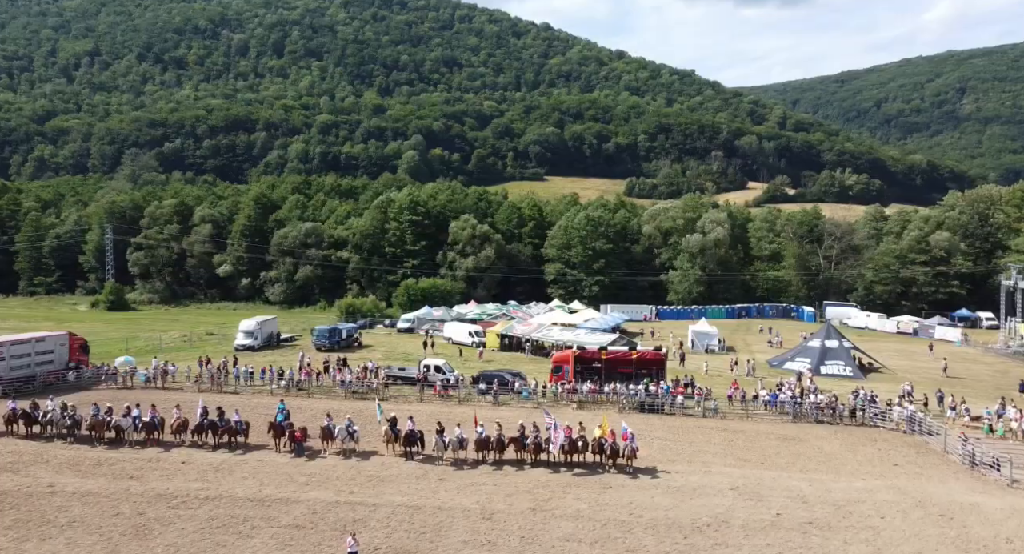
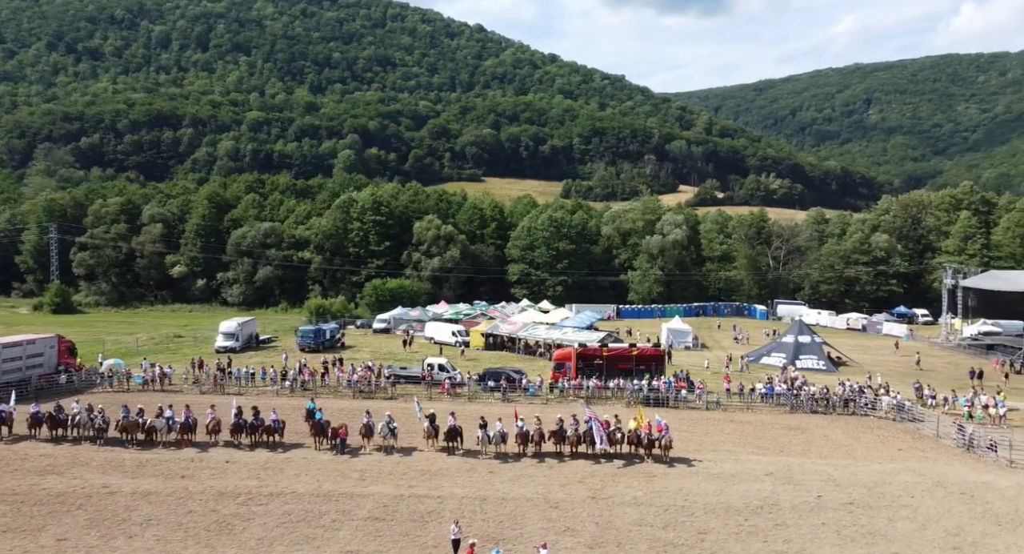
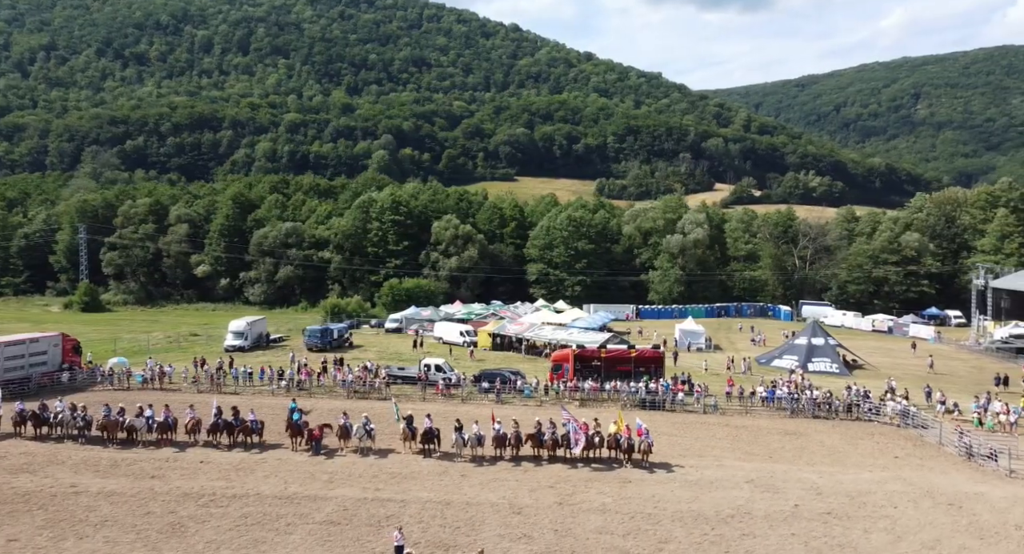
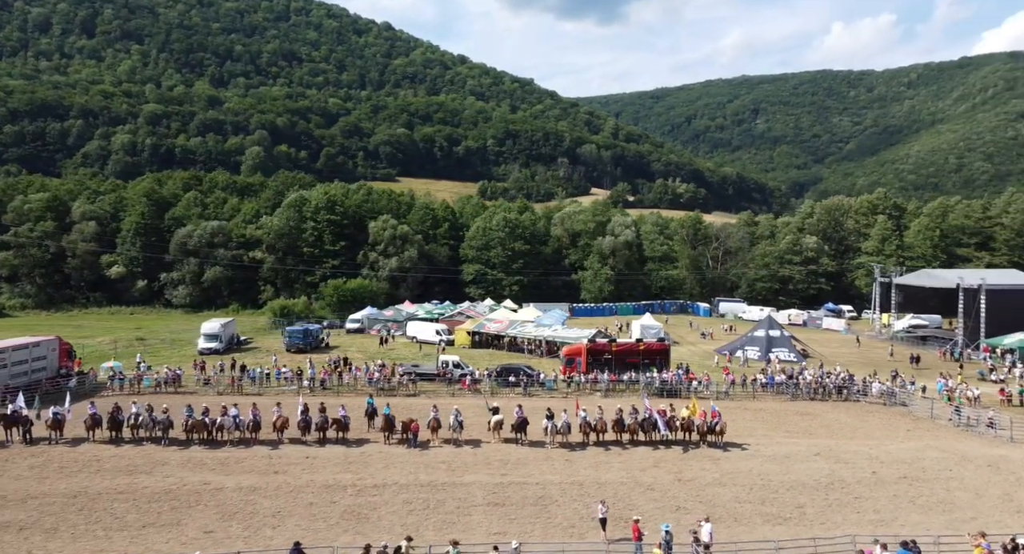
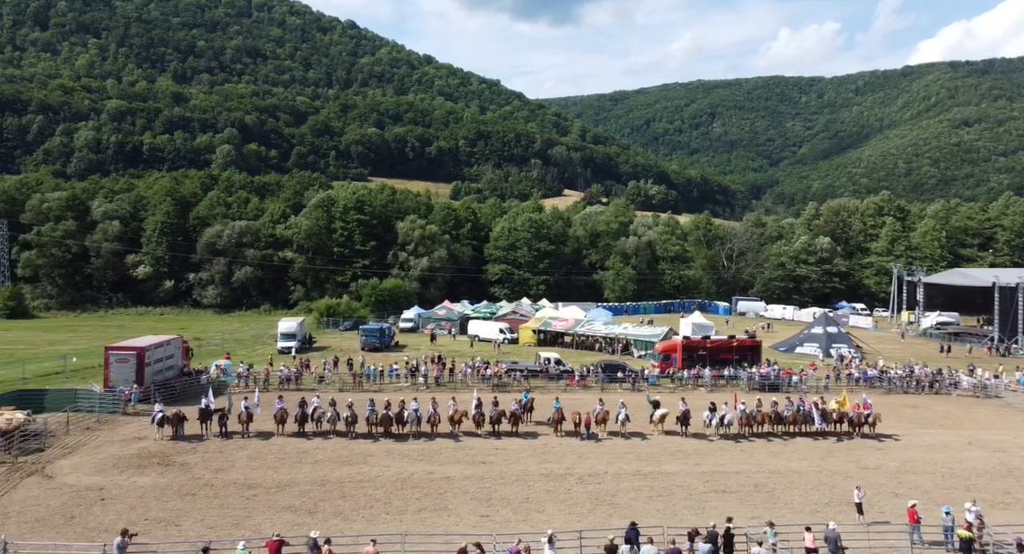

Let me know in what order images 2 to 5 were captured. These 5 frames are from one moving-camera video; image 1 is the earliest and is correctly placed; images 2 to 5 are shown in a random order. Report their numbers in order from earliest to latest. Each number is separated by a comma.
3, 2, 4, 5
